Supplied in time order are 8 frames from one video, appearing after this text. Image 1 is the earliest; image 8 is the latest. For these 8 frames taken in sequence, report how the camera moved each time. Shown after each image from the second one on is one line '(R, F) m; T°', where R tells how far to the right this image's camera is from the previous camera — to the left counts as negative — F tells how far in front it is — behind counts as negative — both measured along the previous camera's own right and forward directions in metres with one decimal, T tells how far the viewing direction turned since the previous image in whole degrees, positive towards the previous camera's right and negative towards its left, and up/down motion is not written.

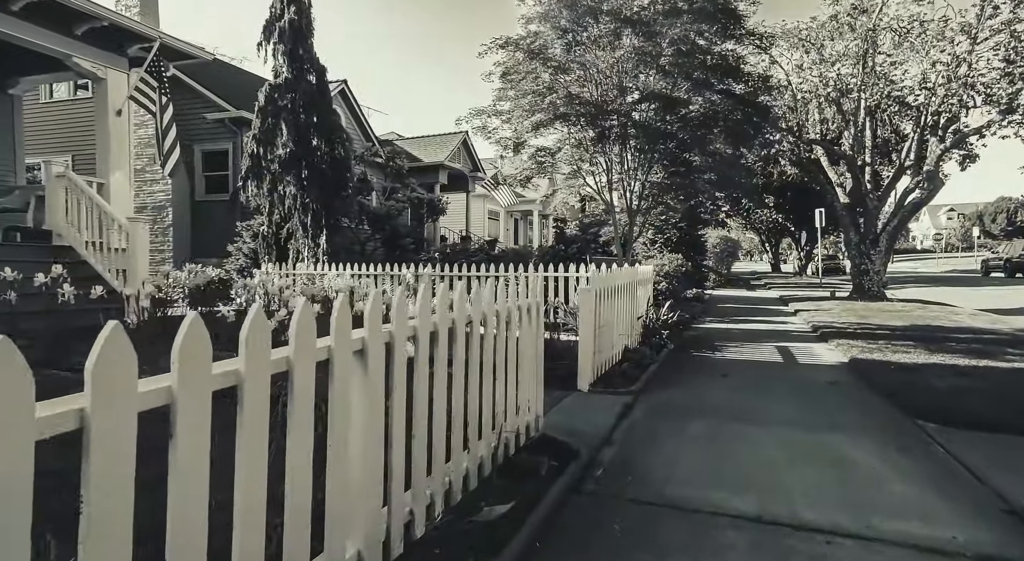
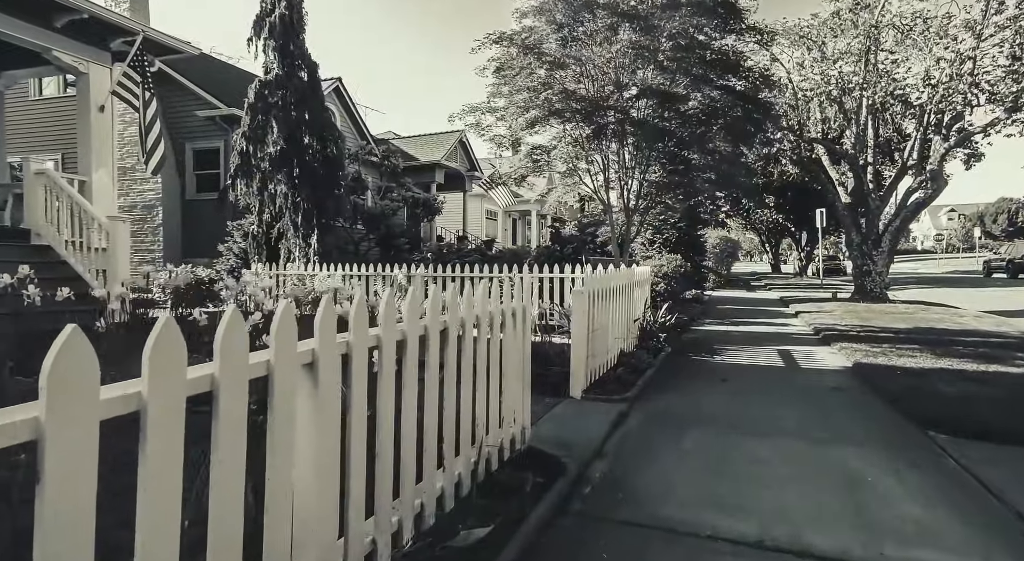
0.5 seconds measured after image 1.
(+0.1, +0.3) m; 0°
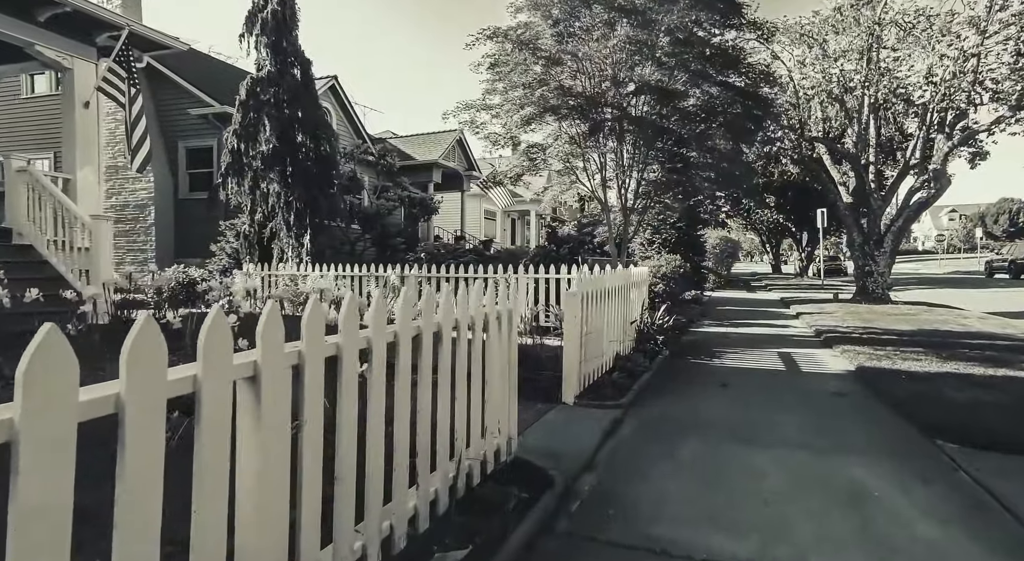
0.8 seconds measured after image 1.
(+0.1, +0.2) m; 0°
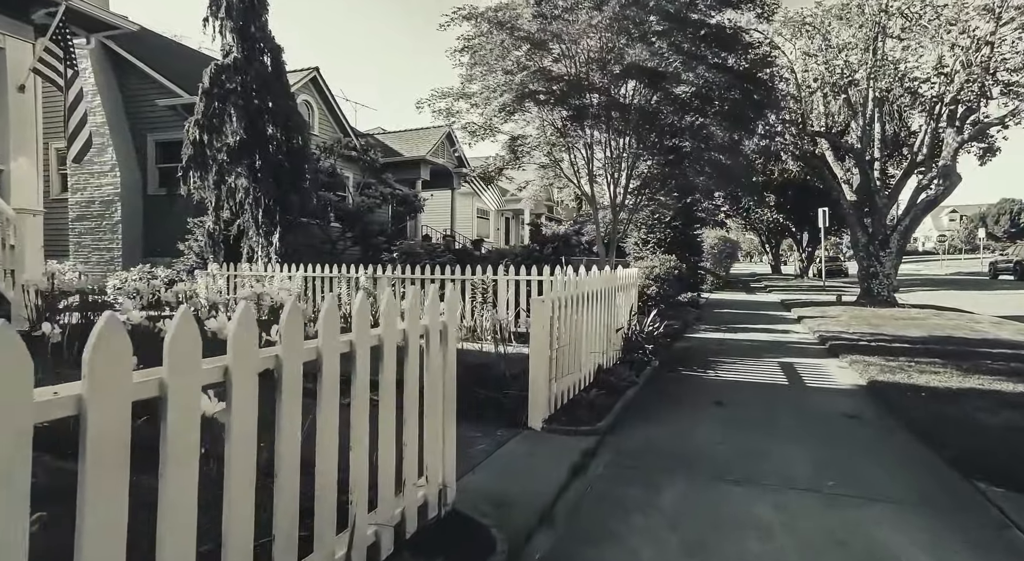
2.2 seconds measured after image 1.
(+0.4, +0.9) m; 0°
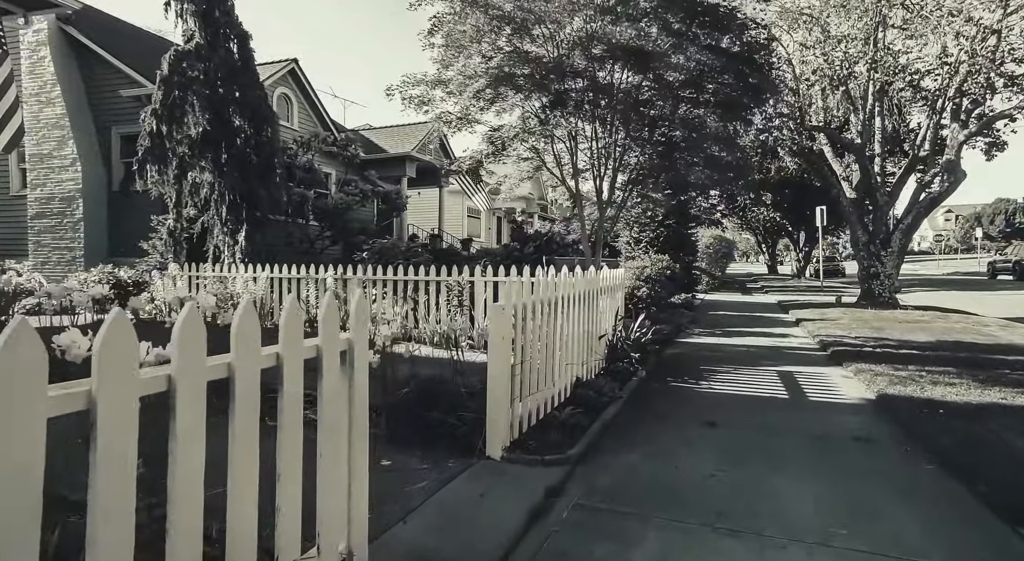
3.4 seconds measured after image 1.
(+0.3, +0.8) m; 0°
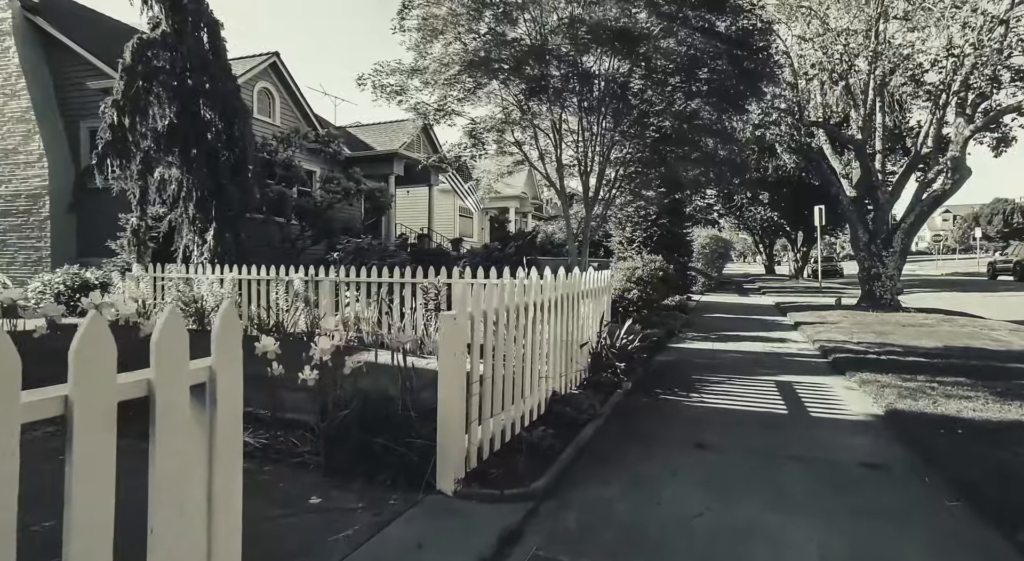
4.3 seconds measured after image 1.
(+0.3, +0.7) m; 0°
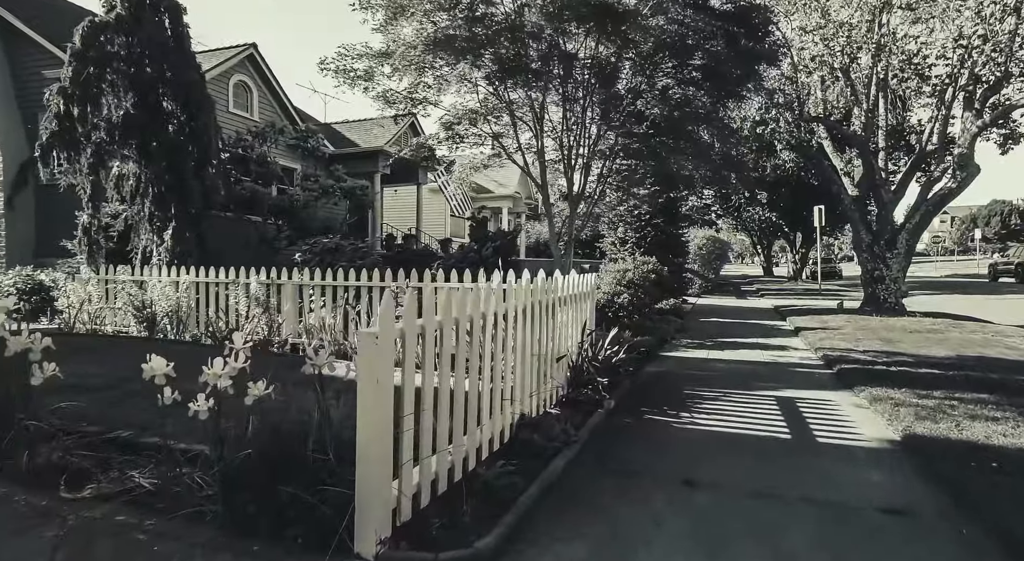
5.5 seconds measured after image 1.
(+0.3, +0.8) m; 0°
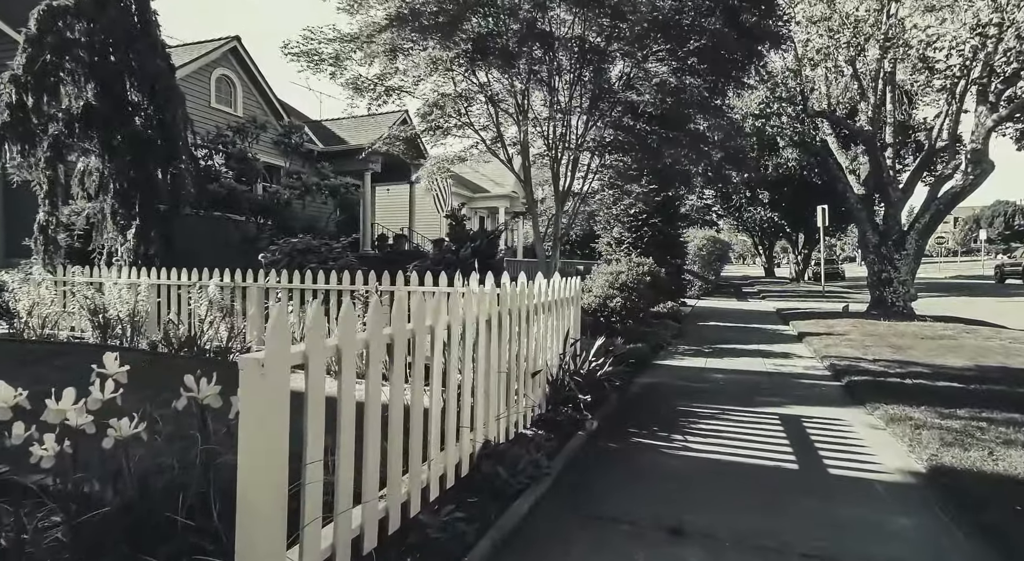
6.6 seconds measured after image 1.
(+0.3, +0.7) m; 0°
